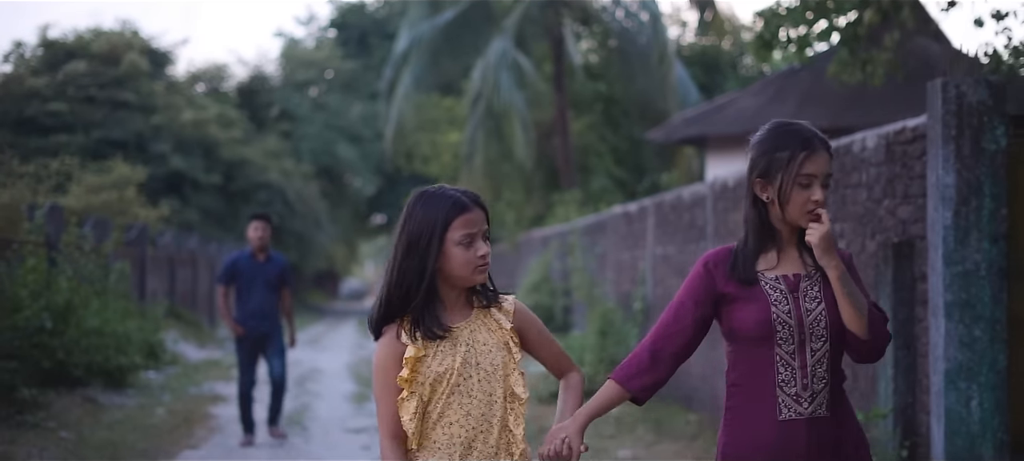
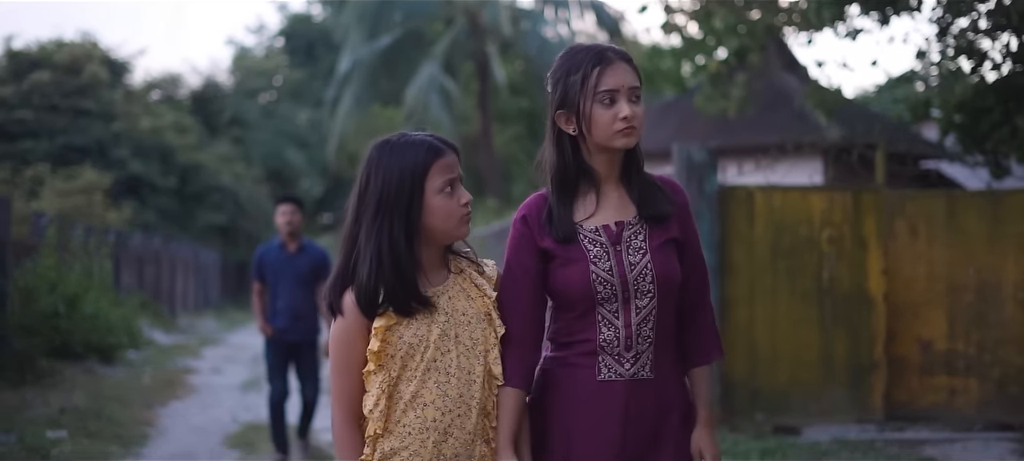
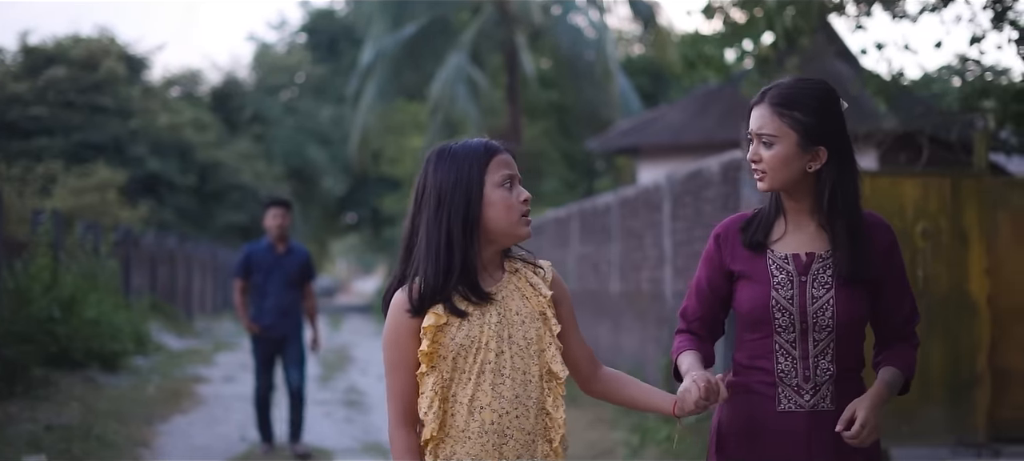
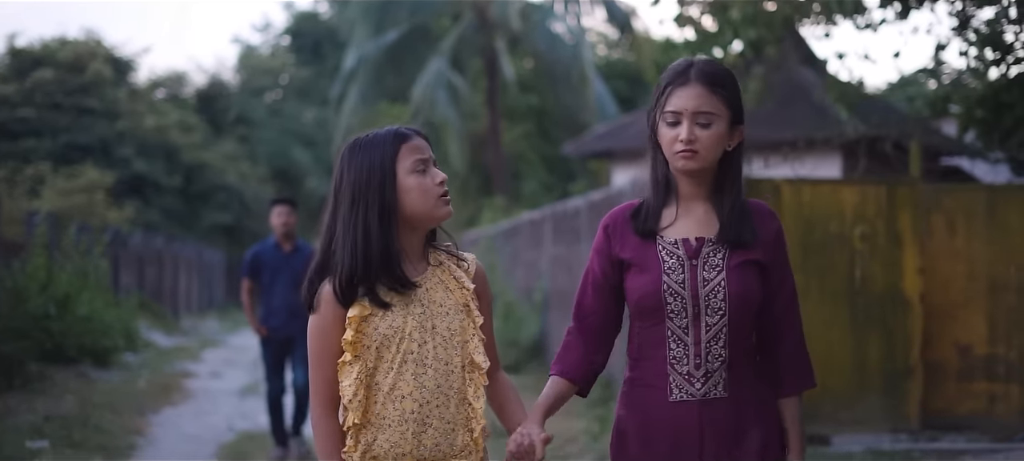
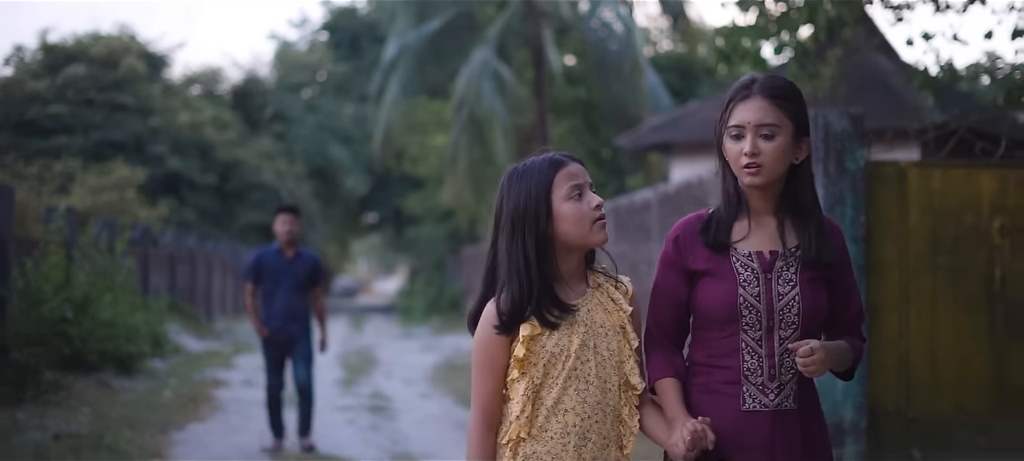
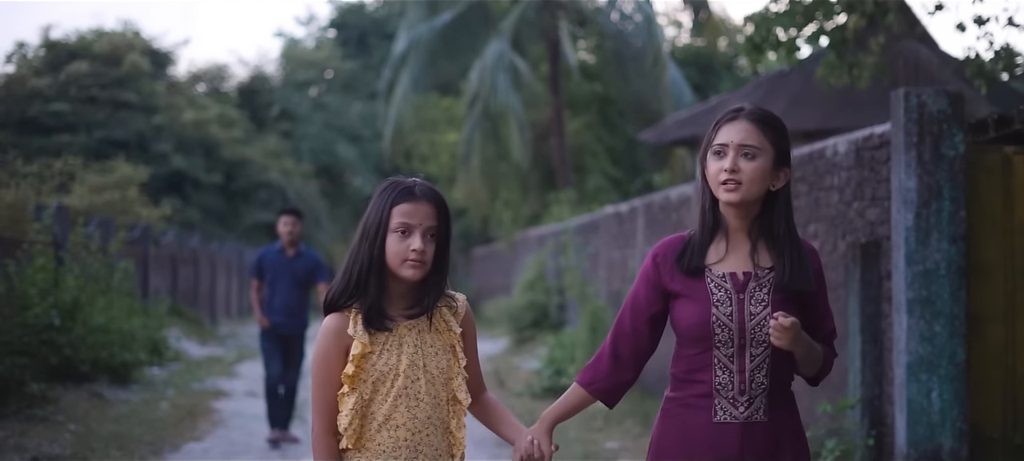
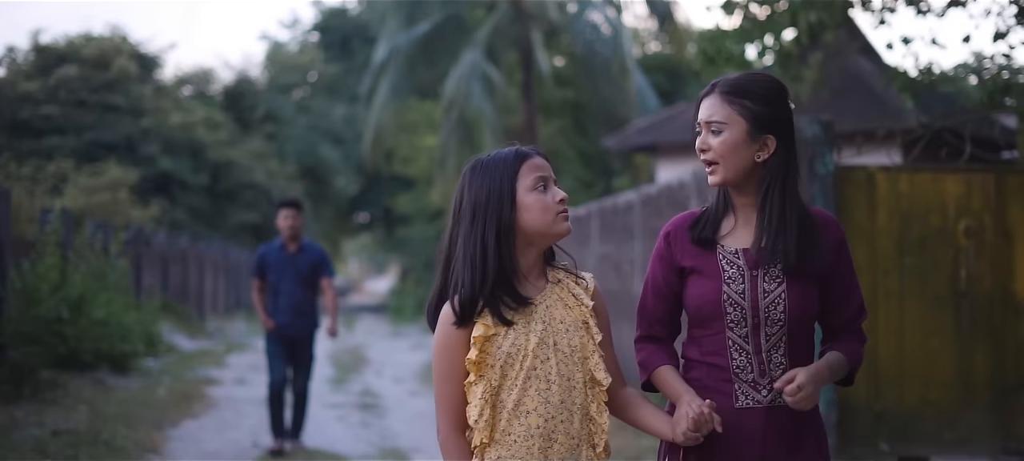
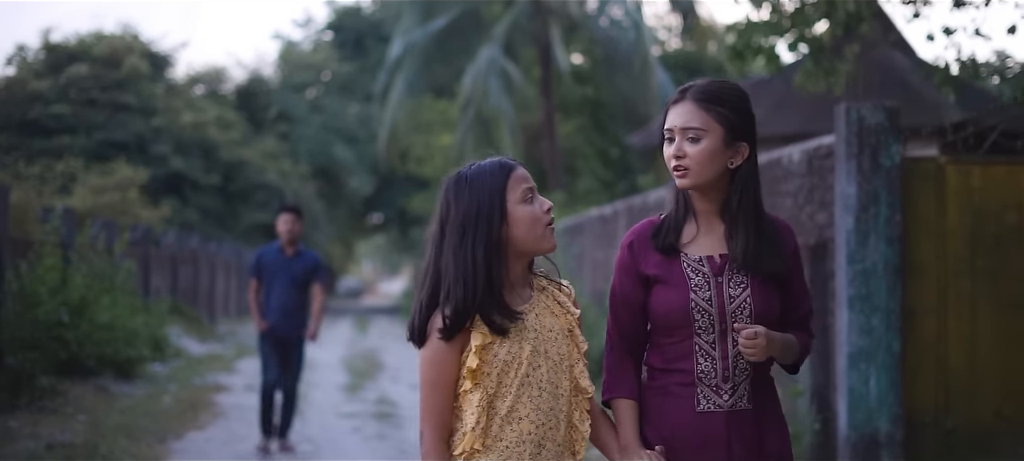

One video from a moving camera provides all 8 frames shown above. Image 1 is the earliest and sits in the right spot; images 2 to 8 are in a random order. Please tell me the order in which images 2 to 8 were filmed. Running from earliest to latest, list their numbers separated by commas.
6, 8, 5, 7, 3, 4, 2
